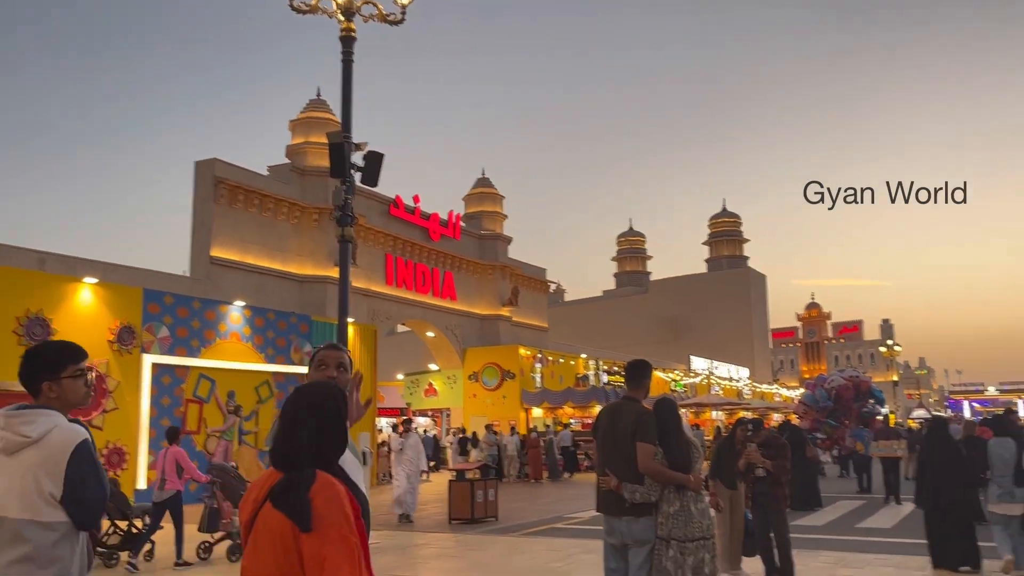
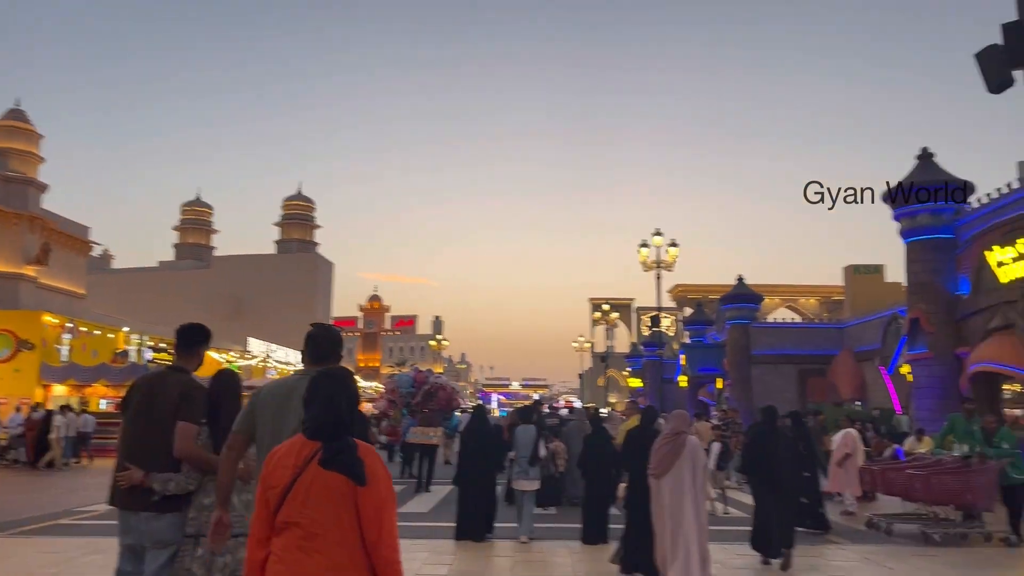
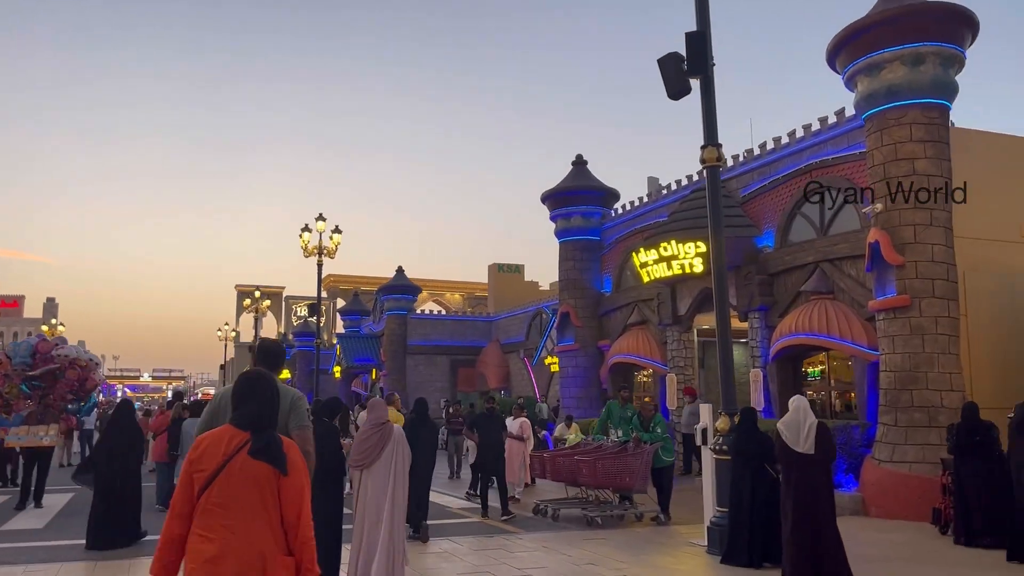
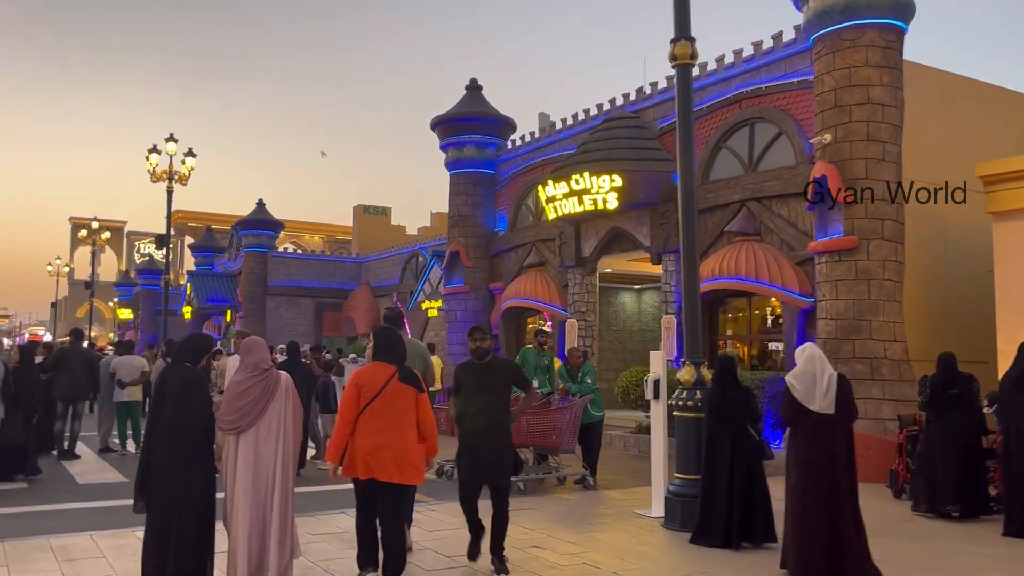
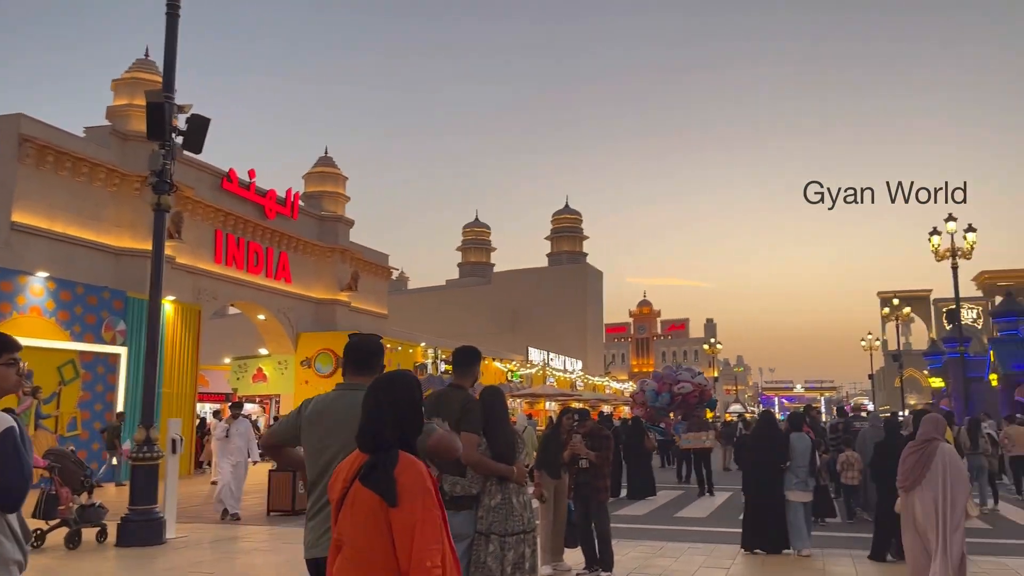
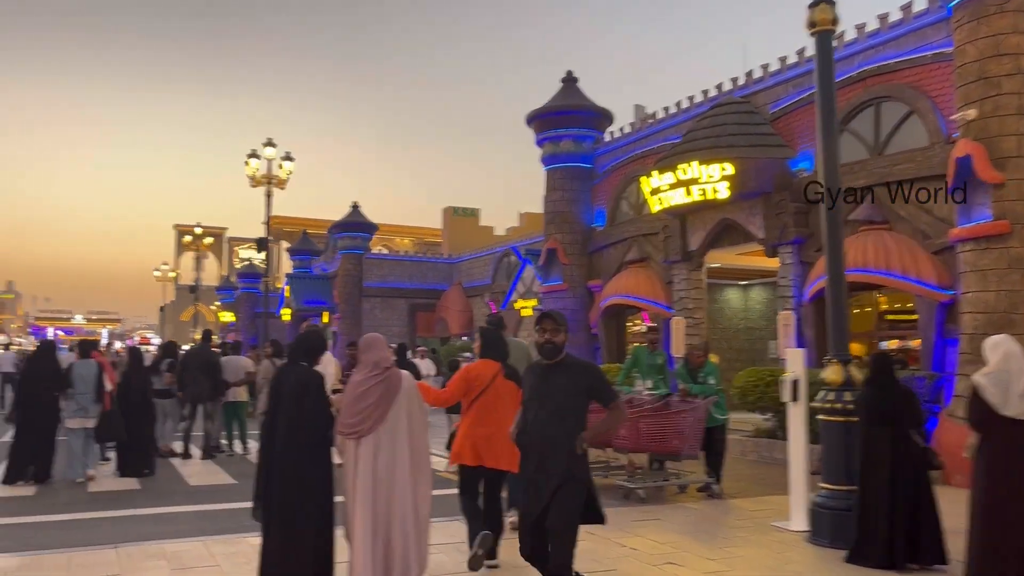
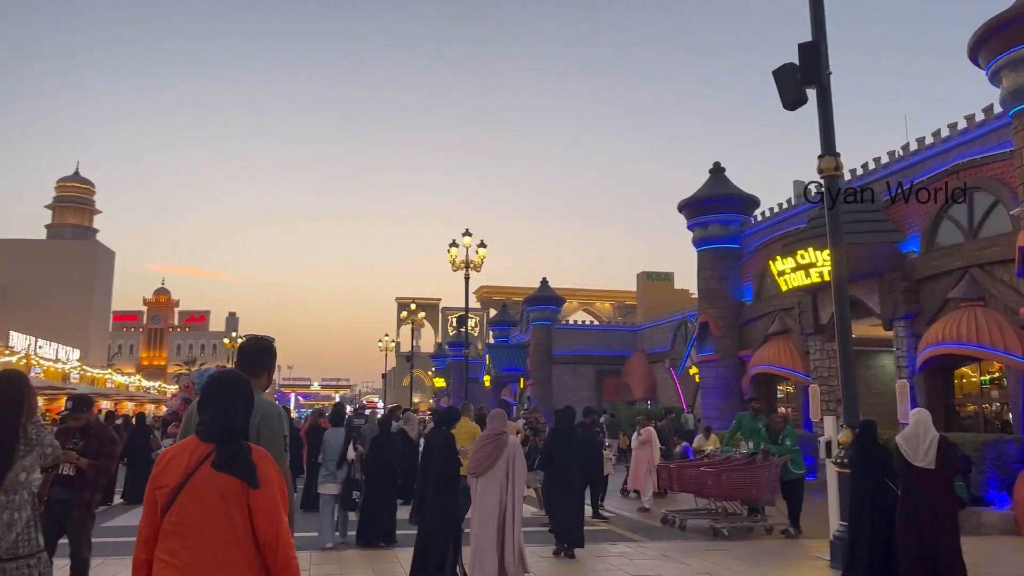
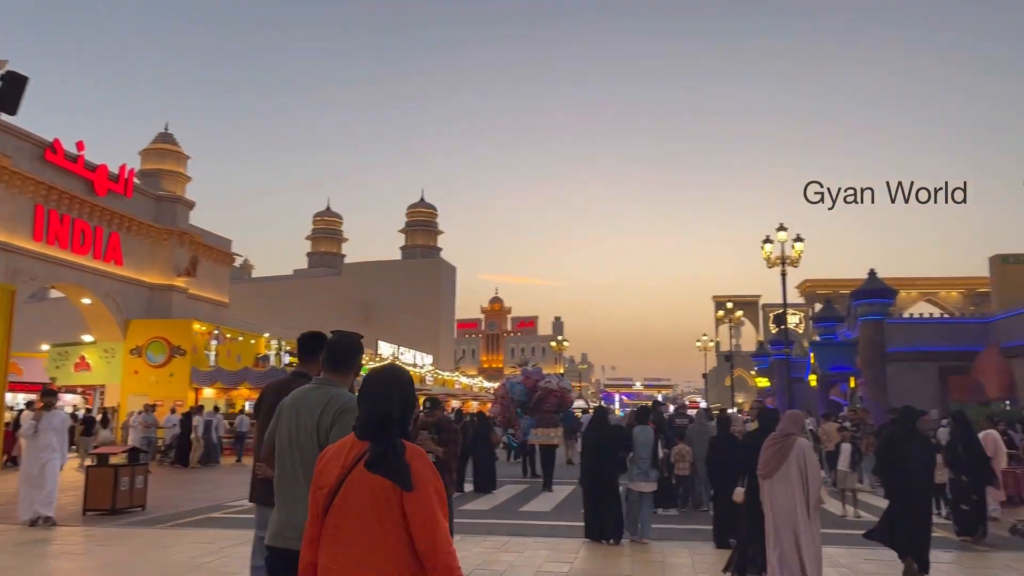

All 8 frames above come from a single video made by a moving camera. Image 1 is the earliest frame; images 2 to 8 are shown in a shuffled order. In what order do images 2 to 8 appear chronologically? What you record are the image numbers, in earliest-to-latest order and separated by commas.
5, 8, 2, 7, 3, 4, 6
